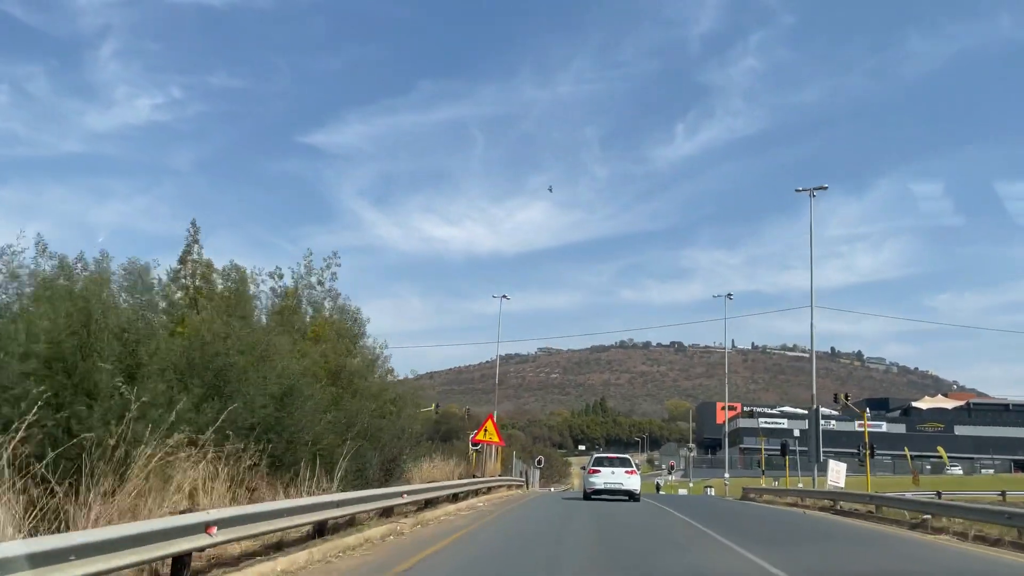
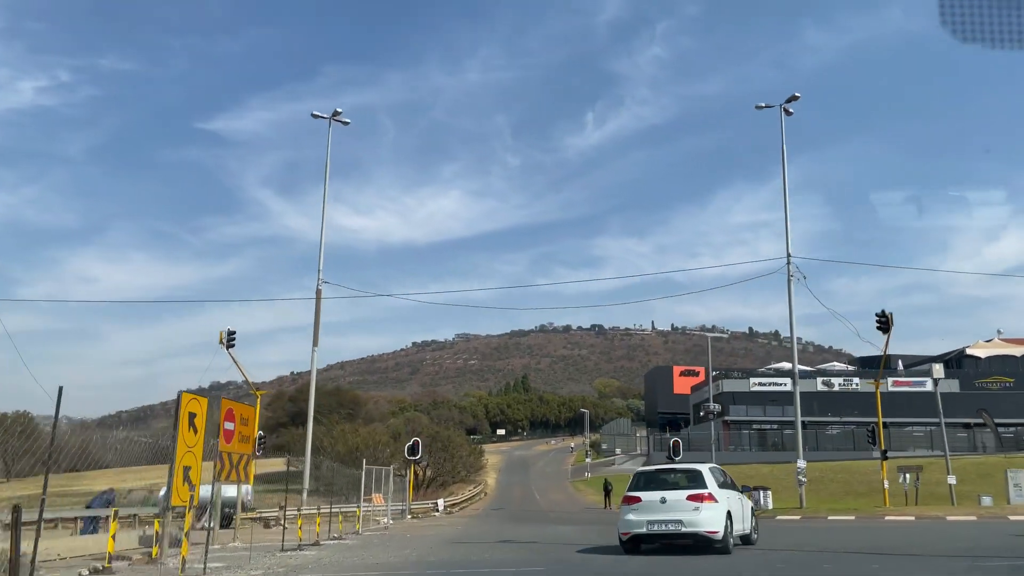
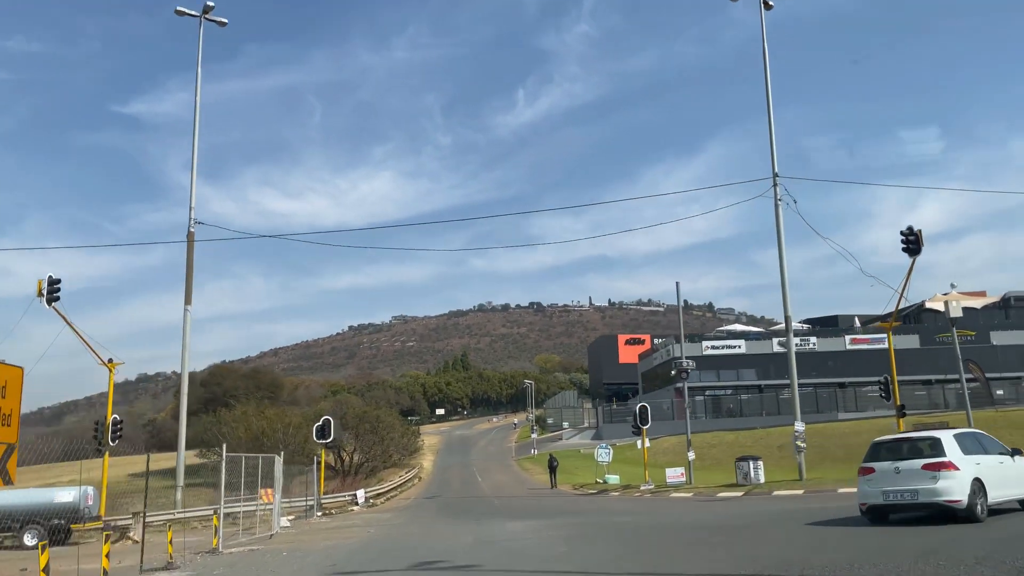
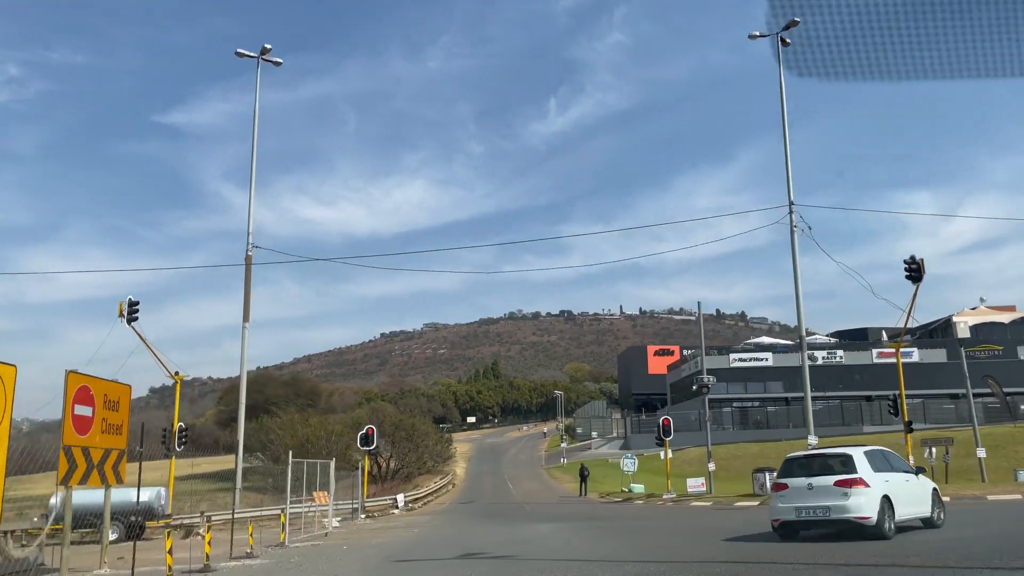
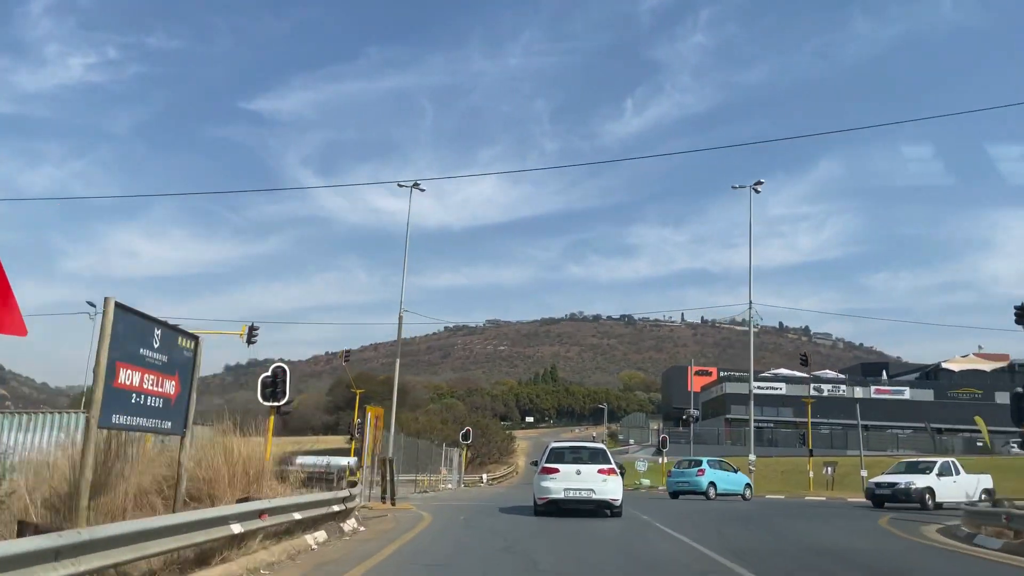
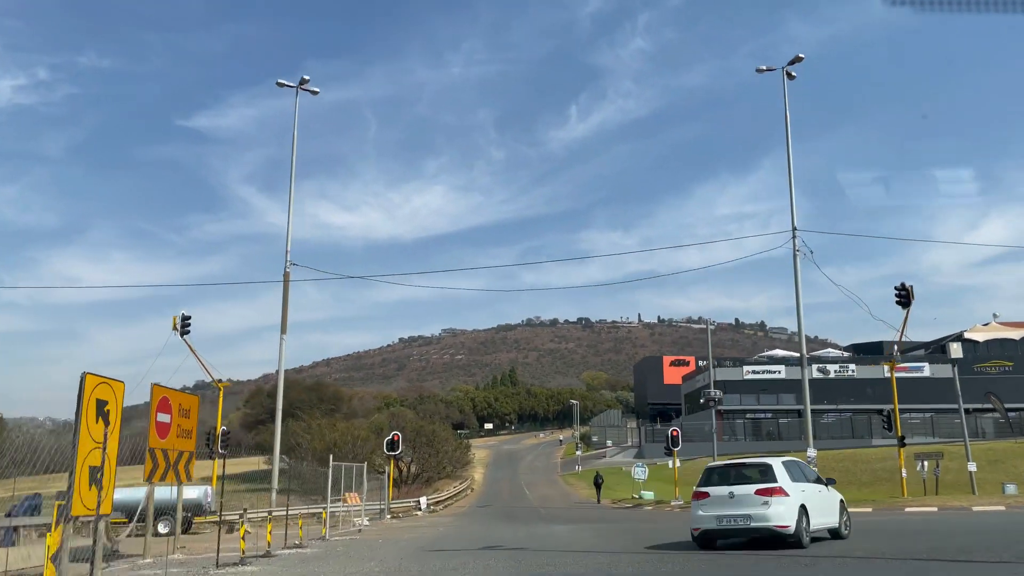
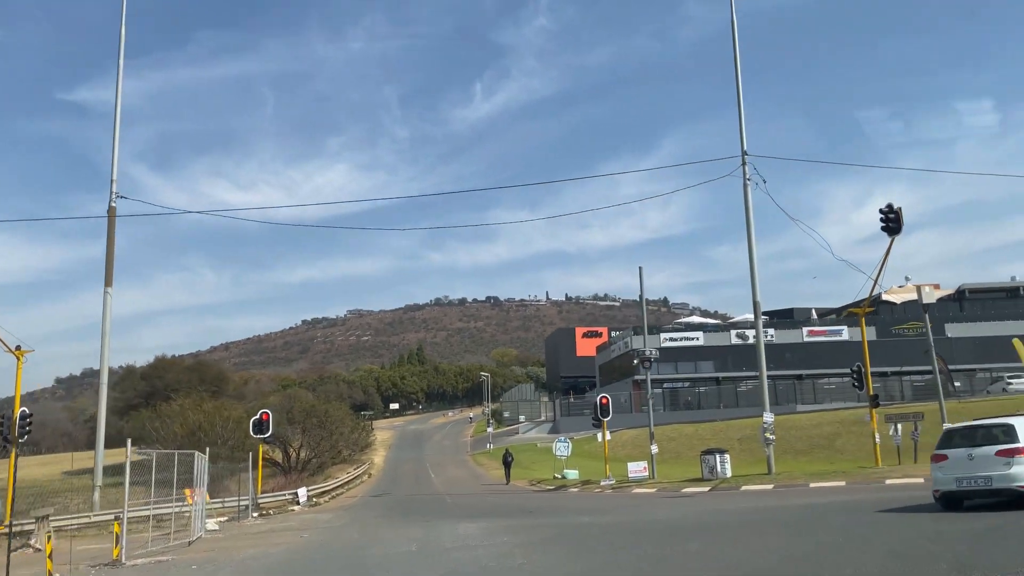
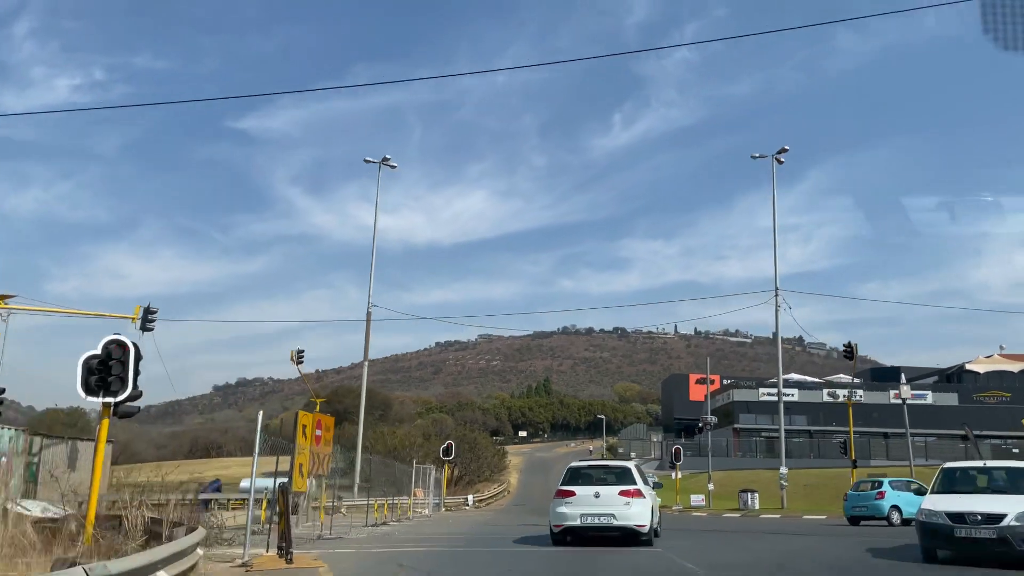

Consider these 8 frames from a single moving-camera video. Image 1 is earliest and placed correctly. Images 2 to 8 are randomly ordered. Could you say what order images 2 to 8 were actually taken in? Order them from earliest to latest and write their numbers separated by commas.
5, 8, 2, 6, 4, 3, 7
